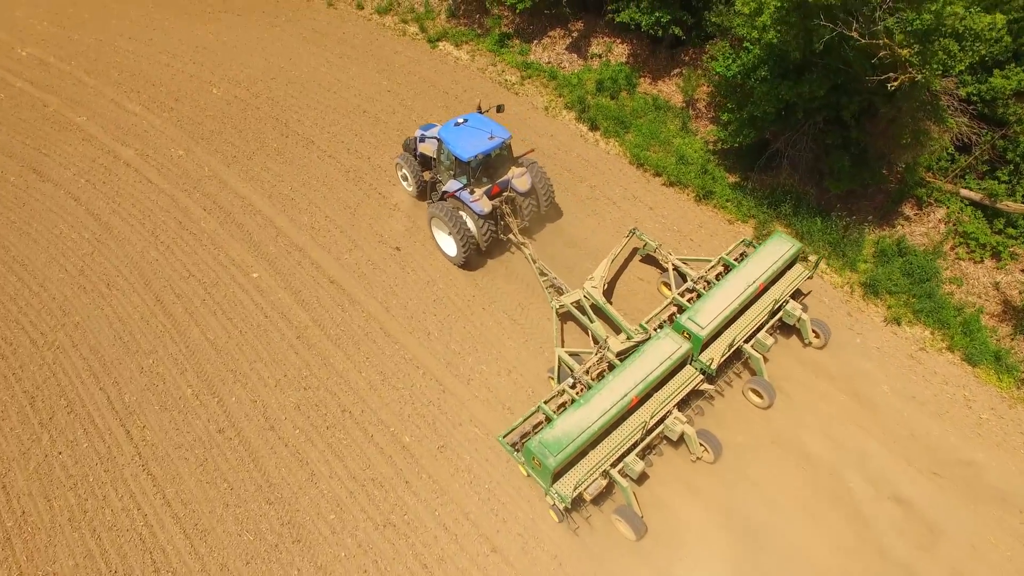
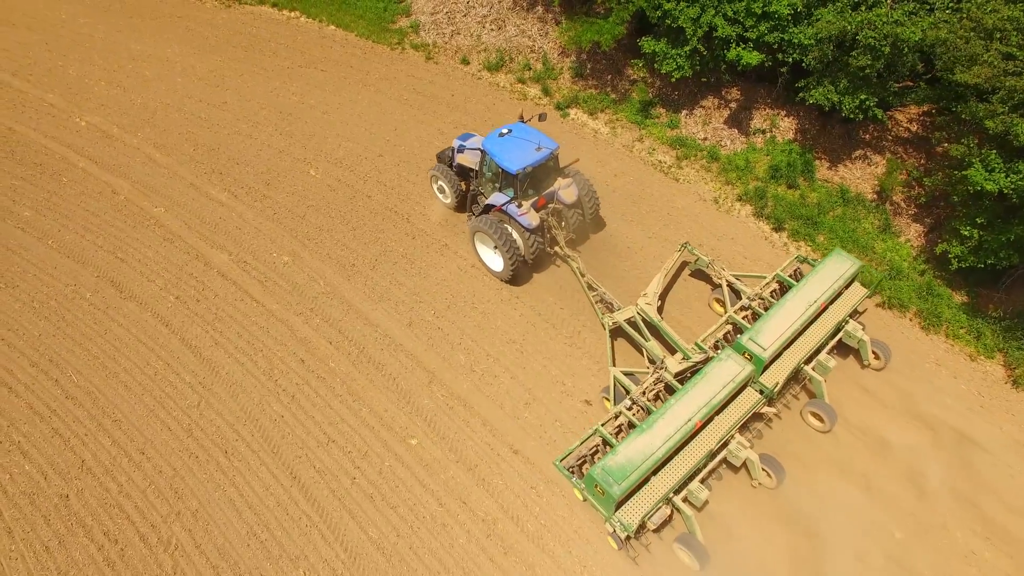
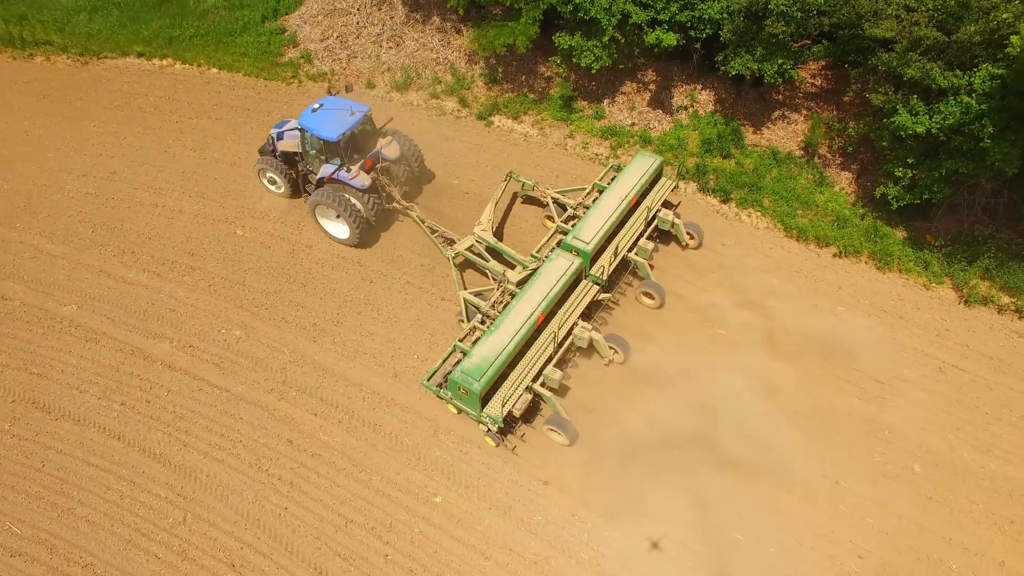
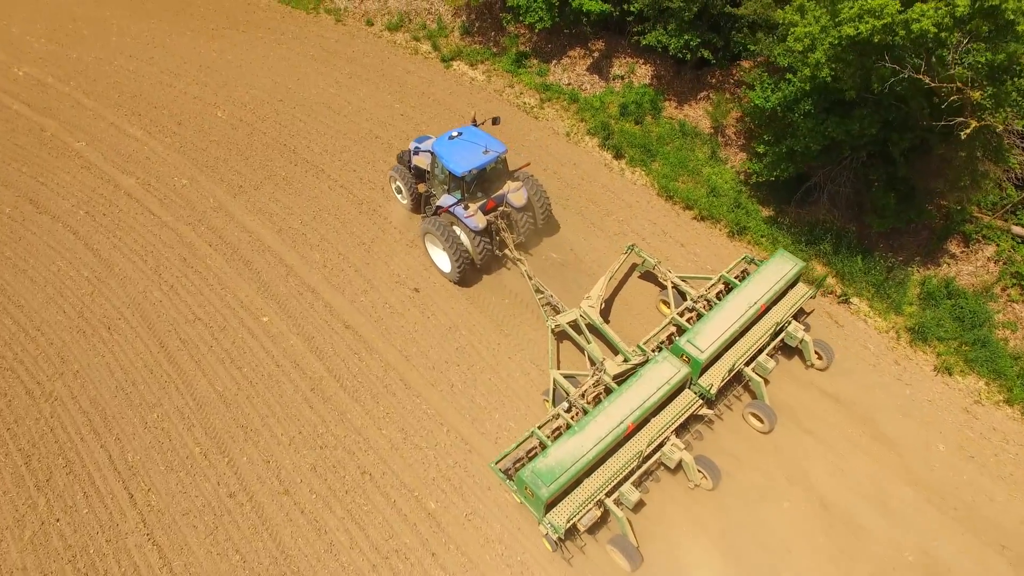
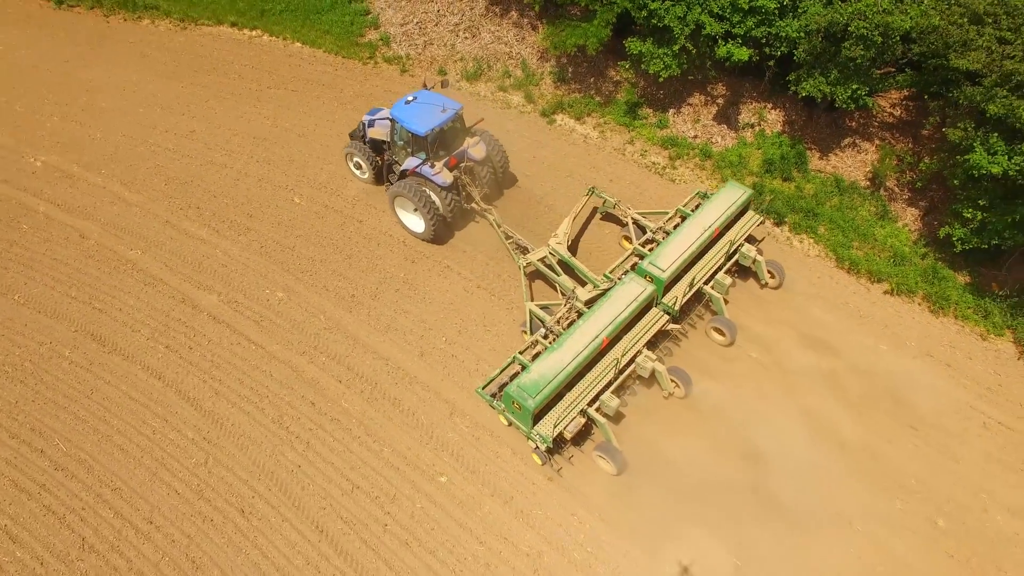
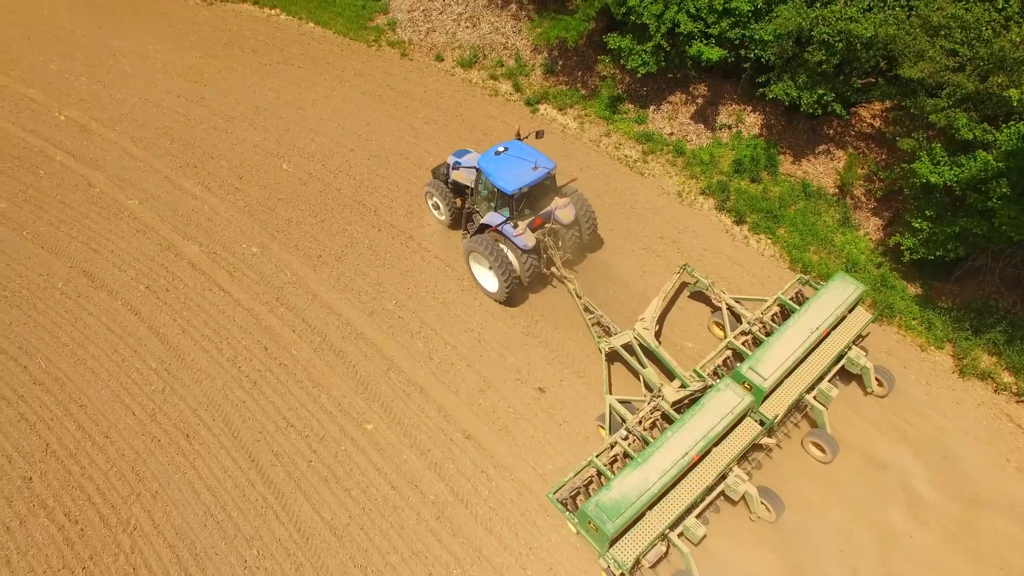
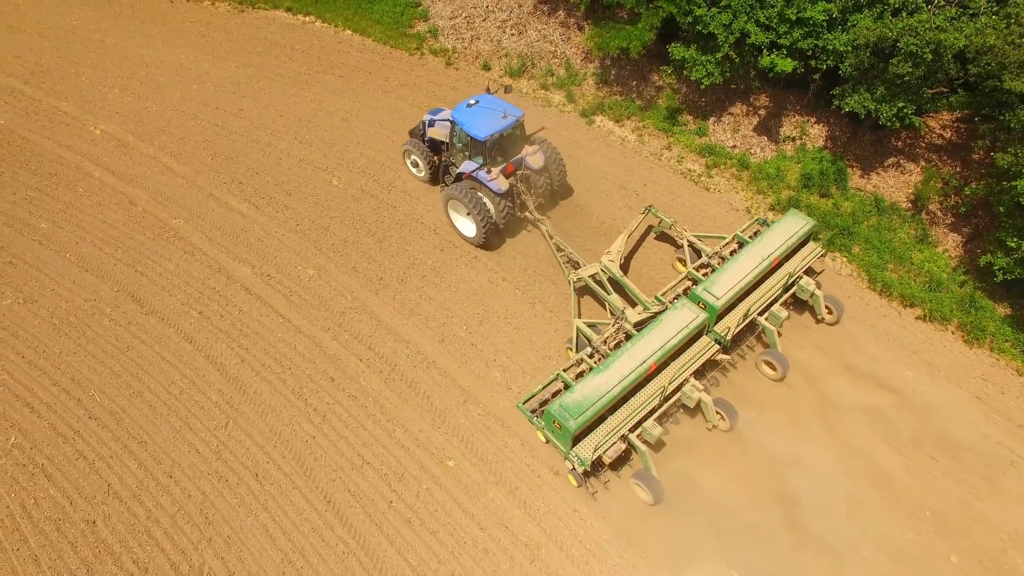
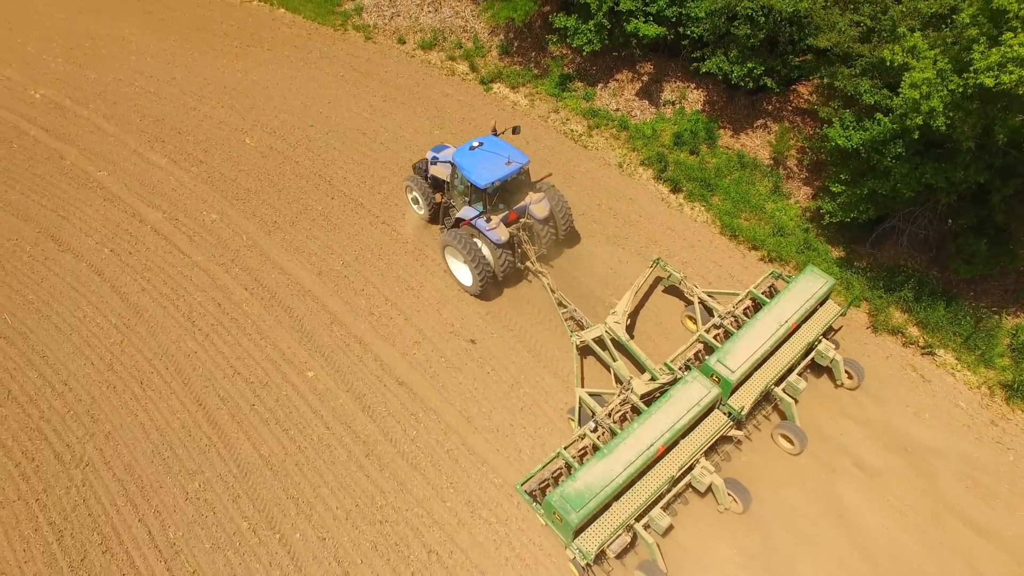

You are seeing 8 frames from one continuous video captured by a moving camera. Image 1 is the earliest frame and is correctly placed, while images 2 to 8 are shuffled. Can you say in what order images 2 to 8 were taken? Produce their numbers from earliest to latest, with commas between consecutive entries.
4, 8, 6, 2, 7, 5, 3
